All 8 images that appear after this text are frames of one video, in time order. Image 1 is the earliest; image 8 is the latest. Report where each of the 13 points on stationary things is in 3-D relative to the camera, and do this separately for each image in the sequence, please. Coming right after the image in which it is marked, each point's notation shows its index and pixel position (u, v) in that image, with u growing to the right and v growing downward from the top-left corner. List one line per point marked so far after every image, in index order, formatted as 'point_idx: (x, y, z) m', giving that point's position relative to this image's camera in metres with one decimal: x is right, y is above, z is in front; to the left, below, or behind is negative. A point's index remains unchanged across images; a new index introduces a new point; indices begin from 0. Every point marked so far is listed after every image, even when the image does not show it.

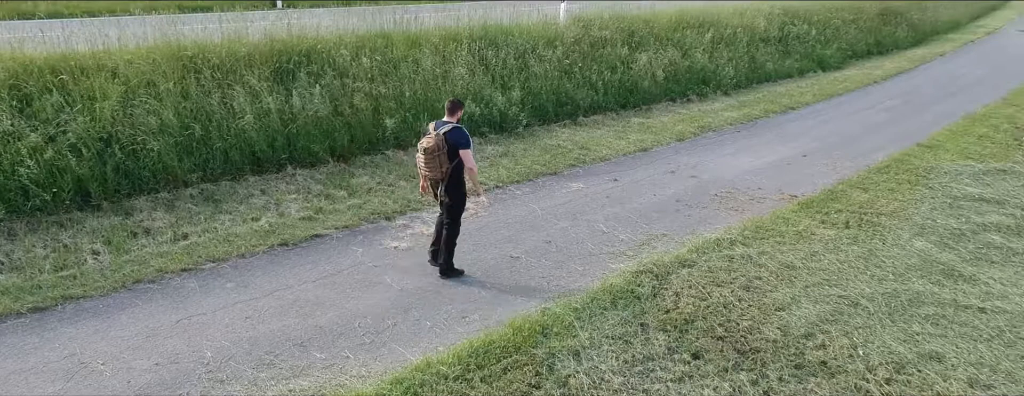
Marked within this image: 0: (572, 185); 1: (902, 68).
0: (+0.5, +0.1, +8.0) m
1: (+6.5, +2.1, +16.2) m
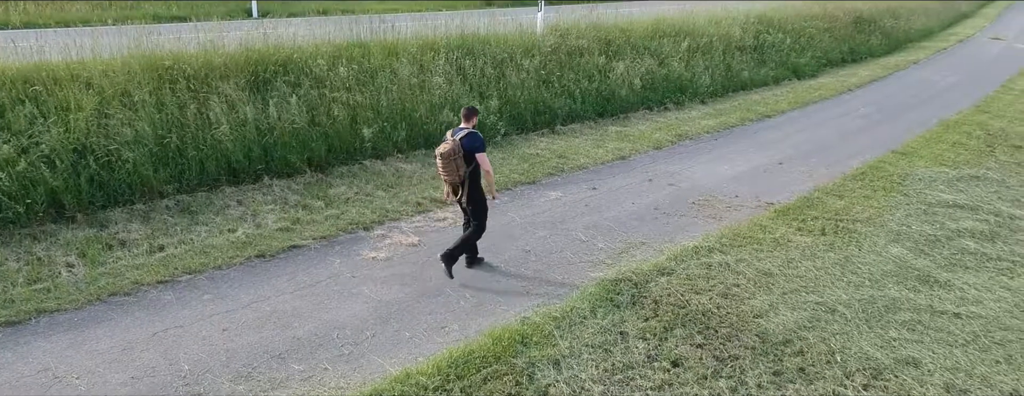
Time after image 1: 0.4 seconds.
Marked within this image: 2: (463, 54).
0: (+0.3, 0.0, +8.0) m
1: (+6.1, +2.0, +16.3) m
2: (-0.5, +1.5, +10.1) m
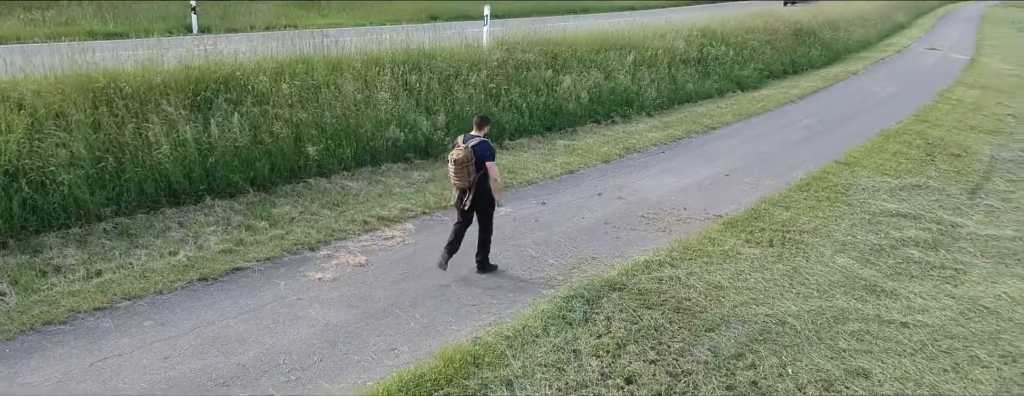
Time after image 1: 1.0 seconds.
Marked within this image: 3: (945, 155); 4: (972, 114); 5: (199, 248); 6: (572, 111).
0: (-0.1, -0.1, +7.9) m
1: (+5.2, +1.9, +16.6) m
2: (-1.1, +1.3, +10.0) m
3: (+5.1, +0.5, +11.5) m
4: (+6.9, +1.3, +14.7) m
5: (-2.0, -0.3, +6.4) m
6: (+0.7, +1.0, +11.4) m
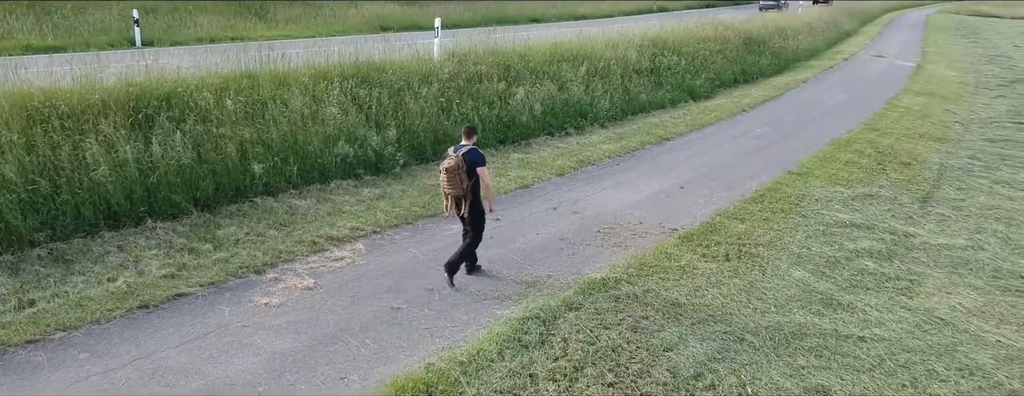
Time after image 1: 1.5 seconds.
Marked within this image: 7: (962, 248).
0: (-0.5, -0.2, +7.7) m
1: (+4.4, +1.7, +16.7) m
2: (-1.5, +1.2, +9.8) m
3: (+4.5, +0.4, +11.6) m
4: (+6.2, +1.2, +14.8) m
5: (-2.3, -0.5, +6.1) m
6: (+0.1, +0.9, +11.2) m
7: (+3.9, -0.4, +8.6) m
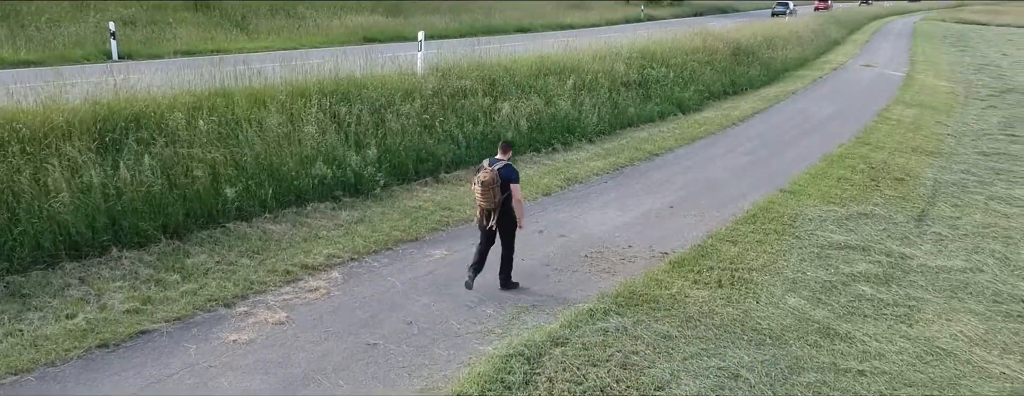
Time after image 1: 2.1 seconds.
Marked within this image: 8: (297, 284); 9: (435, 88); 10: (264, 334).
0: (-0.6, -0.4, +7.4) m
1: (+4.1, +1.5, +16.4) m
2: (-1.7, +1.0, +9.5) m
3: (+4.4, +0.2, +11.3) m
4: (+6.0, +1.0, +14.6) m
5: (-2.4, -0.7, +5.8) m
6: (0.0, +0.7, +10.9) m
7: (+3.8, -0.6, +8.3) m
8: (-1.4, -0.6, +6.5) m
9: (-0.9, +1.2, +10.8) m
10: (-1.4, -0.8, +5.7) m
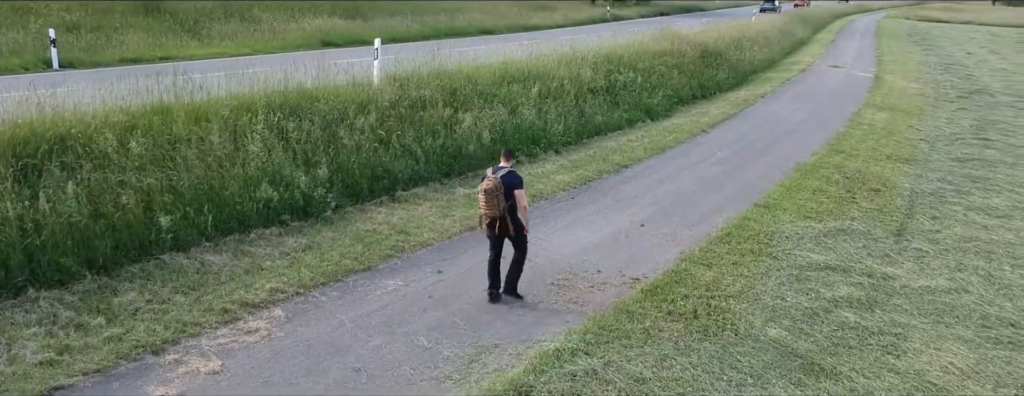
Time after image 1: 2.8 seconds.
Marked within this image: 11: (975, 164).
0: (-0.9, -0.6, +6.9) m
1: (+3.5, +1.4, +16.0) m
2: (-2.1, +0.8, +8.9) m
3: (+3.9, +0.1, +10.9) m
4: (+5.4, +0.8, +14.3) m
5: (-2.7, -0.9, +5.2) m
6: (-0.4, +0.5, +10.4) m
7: (+3.5, -0.8, +7.9) m
8: (-1.7, -0.8, +5.9) m
9: (-1.3, +1.0, +10.2) m
10: (-1.7, -1.0, +5.1) m
11: (+6.4, +0.5, +13.4) m
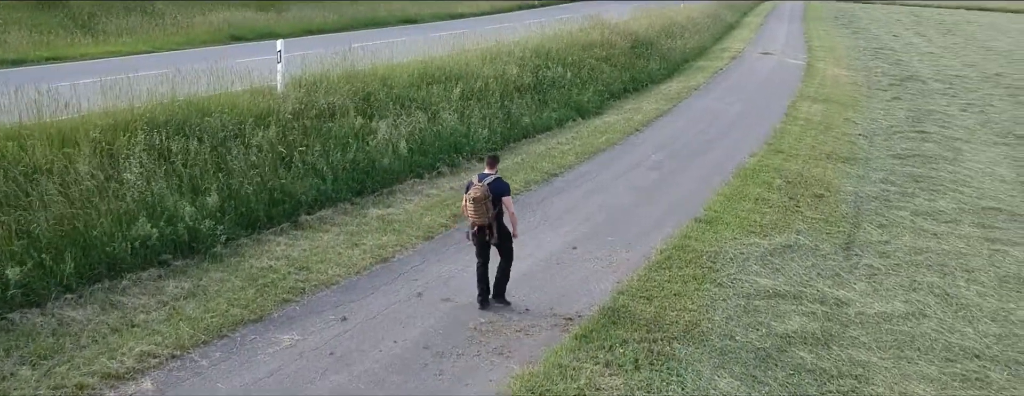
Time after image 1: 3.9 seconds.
0: (-1.4, -0.8, +5.9) m
1: (+2.3, +1.4, +15.3) m
2: (-2.7, +0.5, +7.8) m
3: (+3.1, 0.0, +10.3) m
4: (+4.4, +0.9, +13.7) m
5: (-3.0, -1.2, +4.1) m
6: (-1.2, +0.3, +9.5) m
7: (+2.9, -0.9, +7.3) m
8: (-2.1, -1.0, +4.9) m
9: (-2.1, +0.8, +9.2) m
10: (-2.0, -1.3, +4.1) m
11: (+5.4, +0.5, +12.9) m
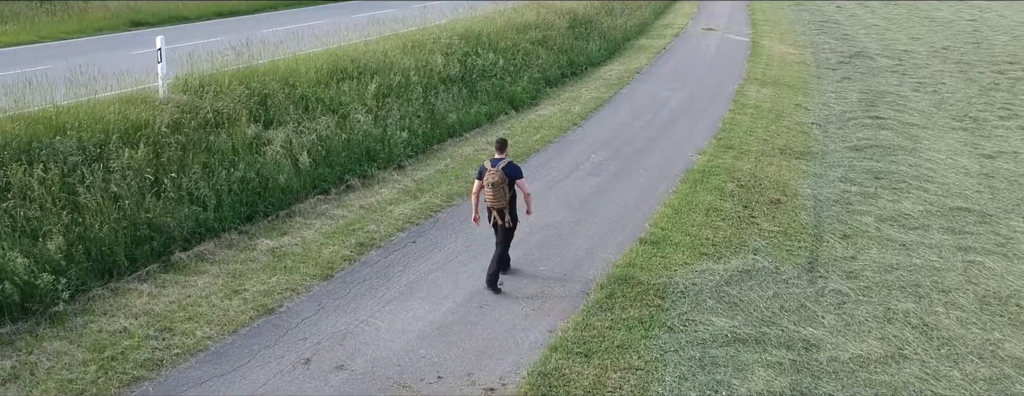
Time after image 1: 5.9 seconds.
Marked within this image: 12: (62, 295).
0: (-1.8, -1.1, +4.7) m
1: (+1.3, +1.5, +14.2) m
2: (-3.3, +0.3, +6.5) m
3: (+2.4, 0.0, +9.2) m
4: (+3.4, +0.9, +12.7) m
5: (-3.4, -1.6, +2.8) m
6: (-1.9, +0.1, +8.2) m
7: (+2.4, -1.0, +6.3) m
8: (-2.5, -1.4, +3.6) m
9: (-2.7, +0.6, +7.9) m
10: (-2.4, -1.6, +2.8) m
11: (+4.5, +0.6, +12.0) m
12: (-2.7, -0.6, +5.9) m
